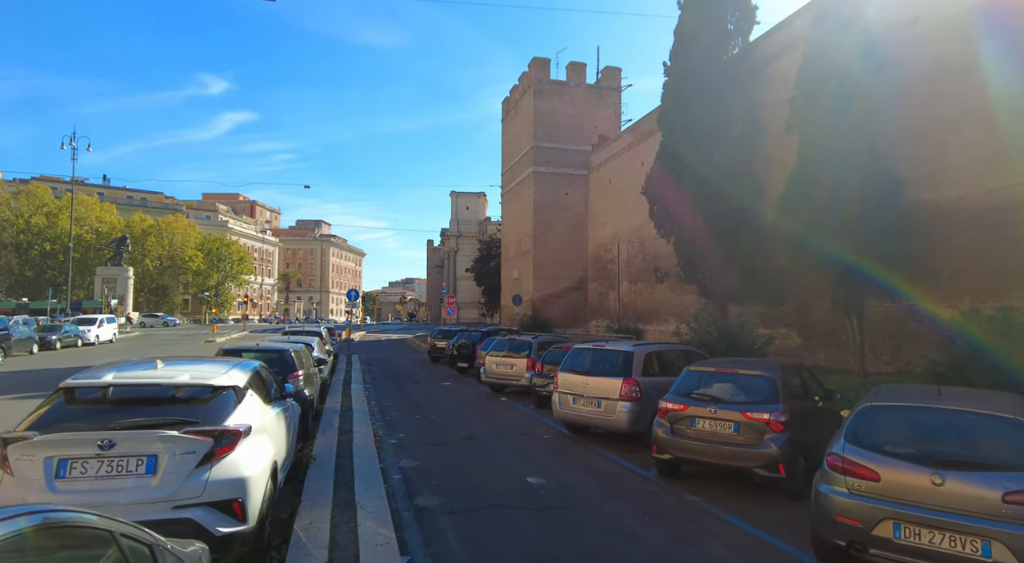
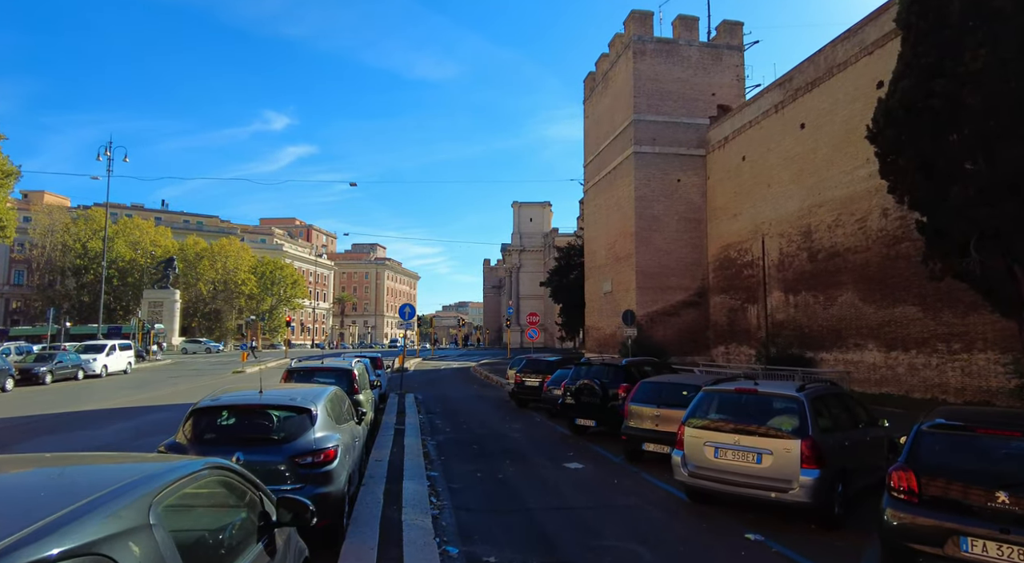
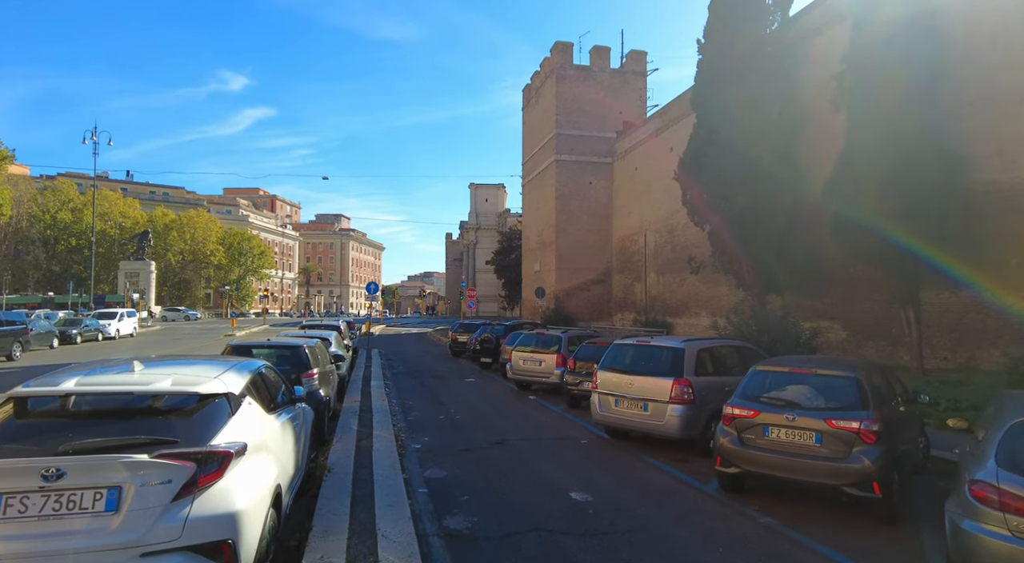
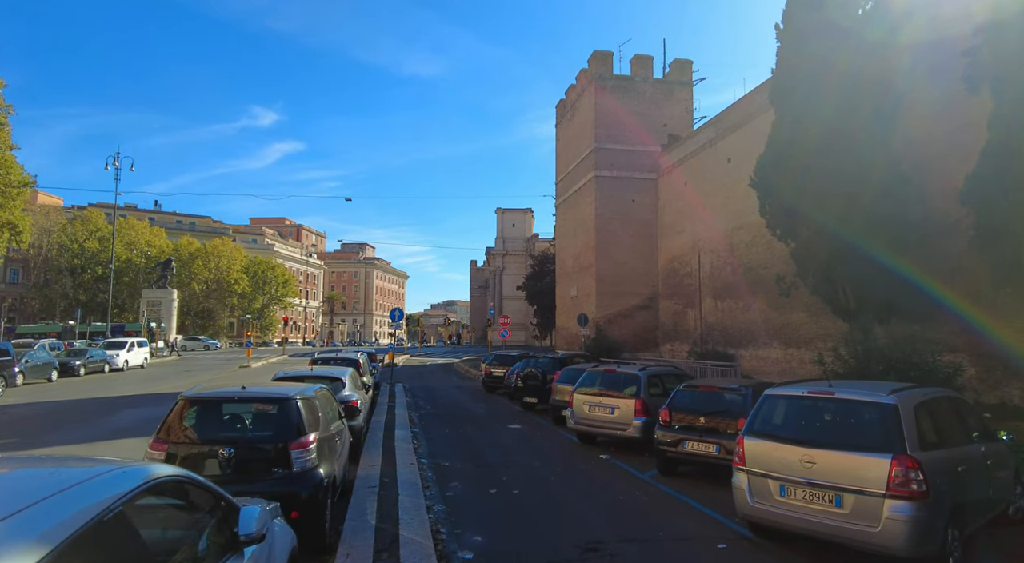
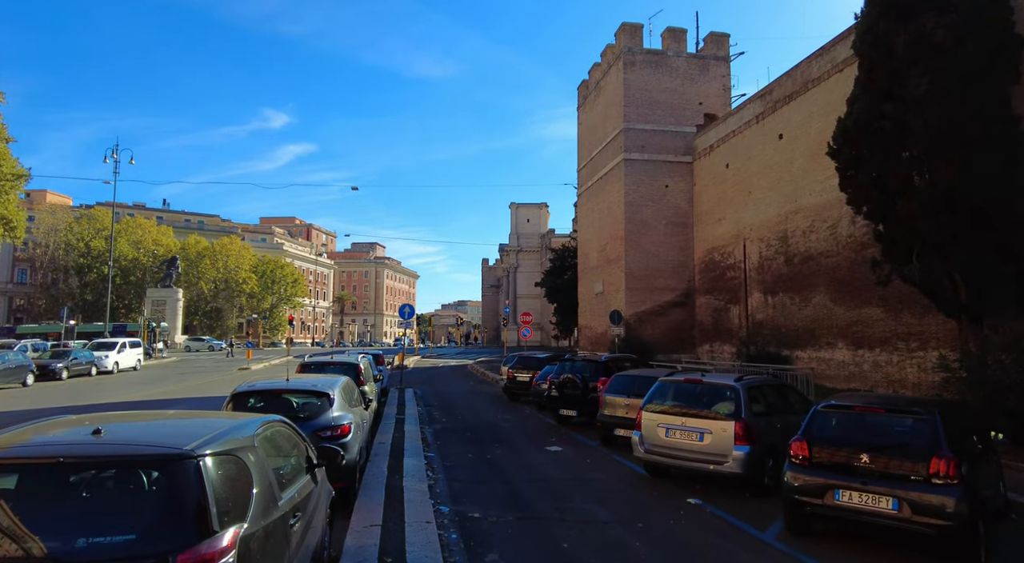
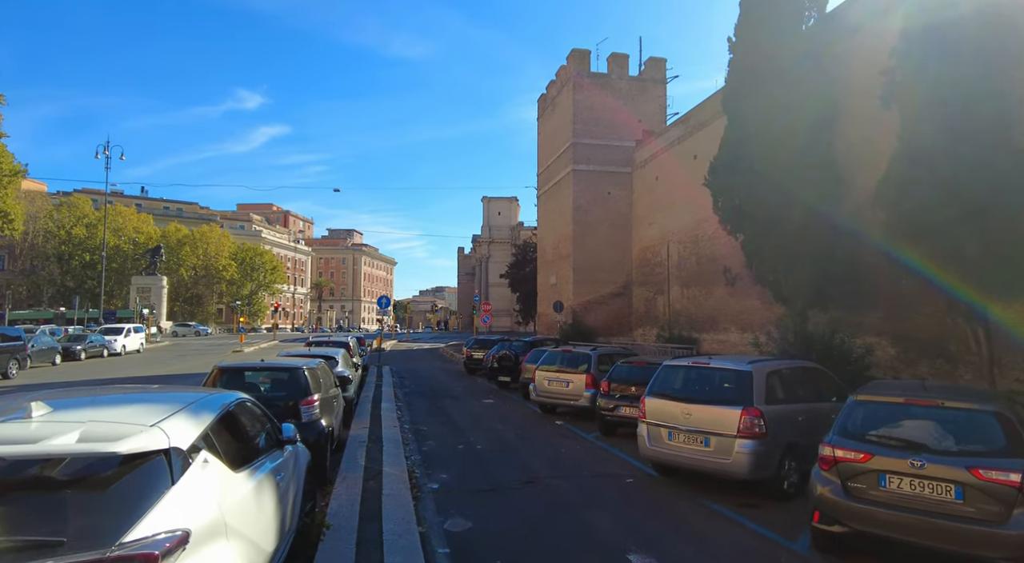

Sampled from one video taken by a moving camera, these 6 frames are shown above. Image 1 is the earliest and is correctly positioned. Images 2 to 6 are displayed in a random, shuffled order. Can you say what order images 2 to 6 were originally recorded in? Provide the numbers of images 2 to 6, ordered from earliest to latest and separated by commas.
3, 6, 4, 5, 2
